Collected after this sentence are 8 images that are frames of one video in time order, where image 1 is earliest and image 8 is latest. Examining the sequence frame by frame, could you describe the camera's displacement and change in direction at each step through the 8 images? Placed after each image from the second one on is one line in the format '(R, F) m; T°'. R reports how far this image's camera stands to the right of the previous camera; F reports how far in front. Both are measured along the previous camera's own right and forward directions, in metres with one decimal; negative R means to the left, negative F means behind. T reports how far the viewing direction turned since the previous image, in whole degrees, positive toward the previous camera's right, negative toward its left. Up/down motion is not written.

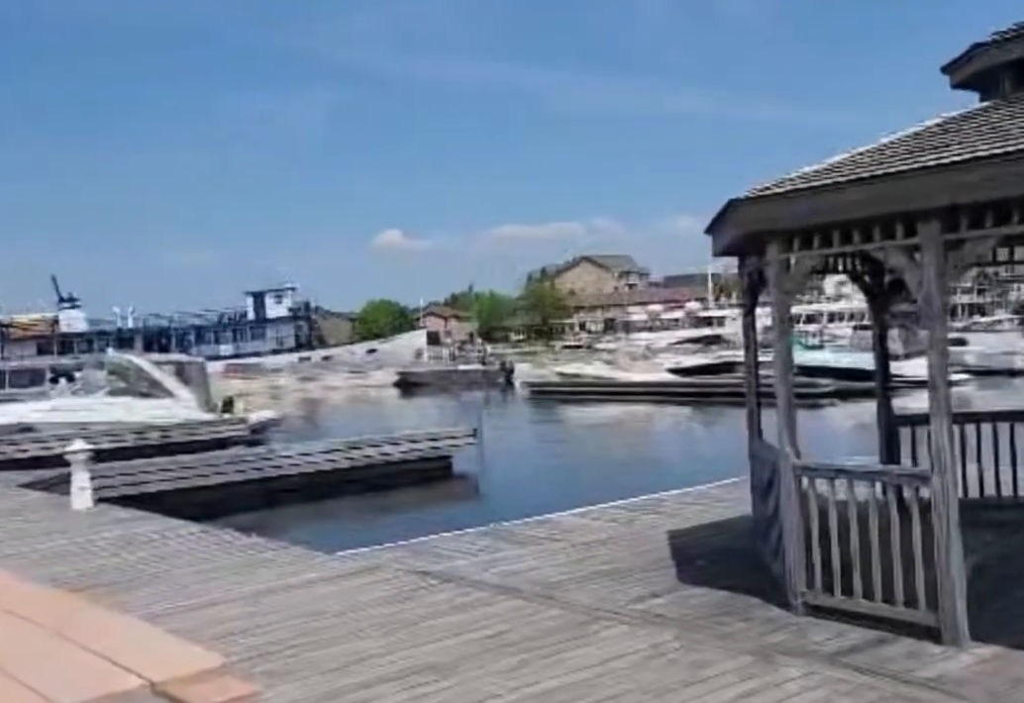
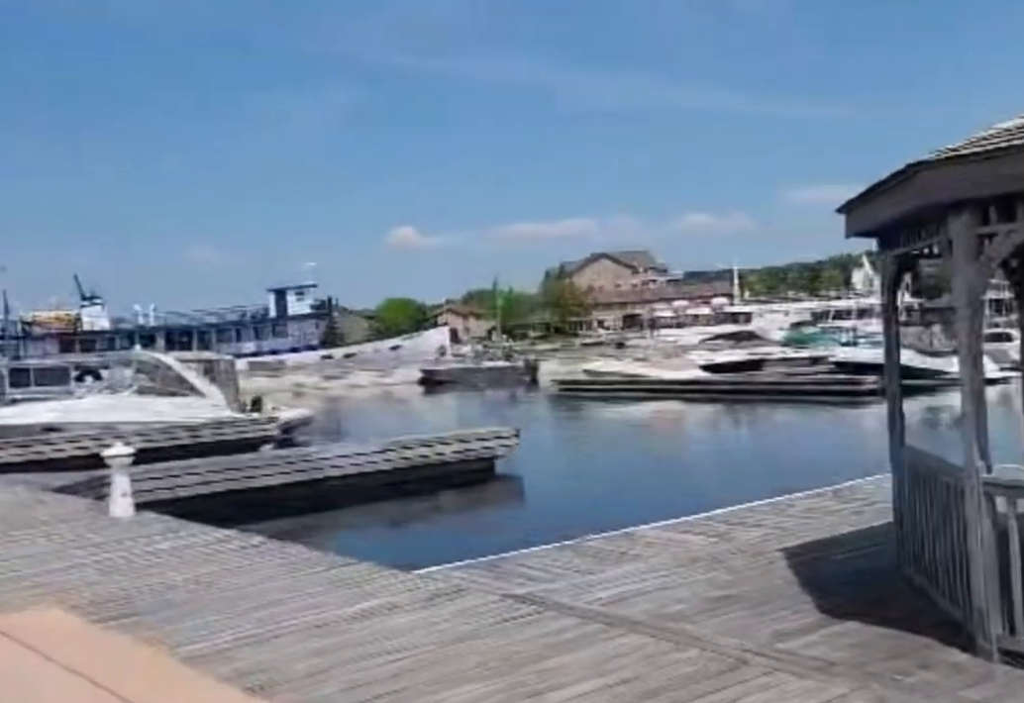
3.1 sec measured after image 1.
(-0.3, +0.5) m; -1°
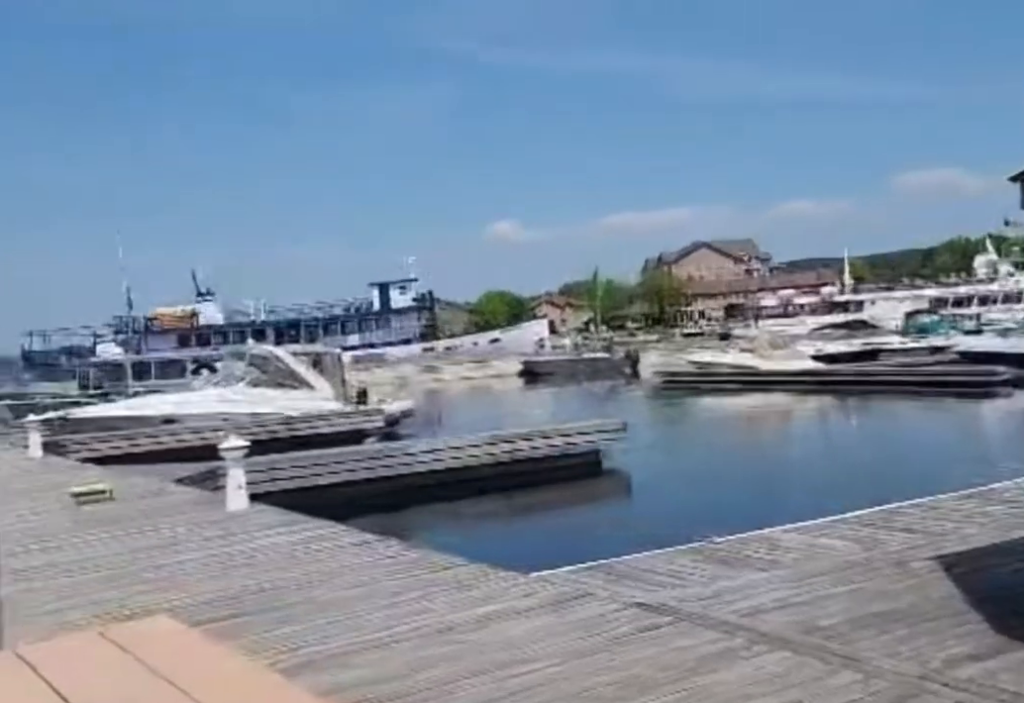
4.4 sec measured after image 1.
(-0.1, +0.3) m; -5°
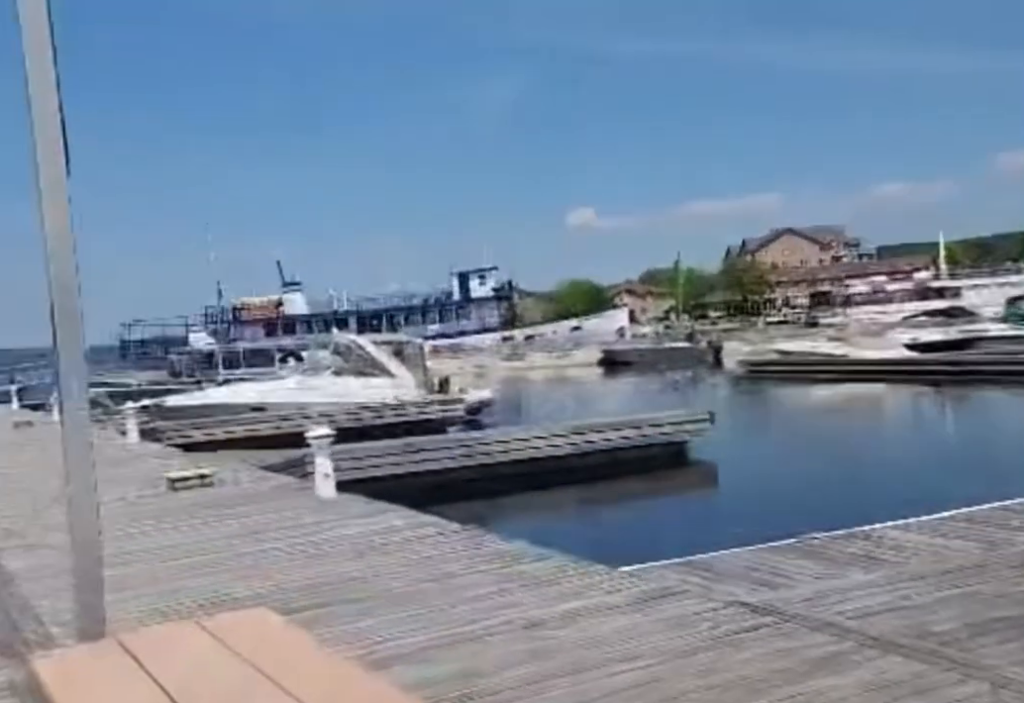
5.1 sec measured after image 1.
(-0.1, +0.1) m; -4°
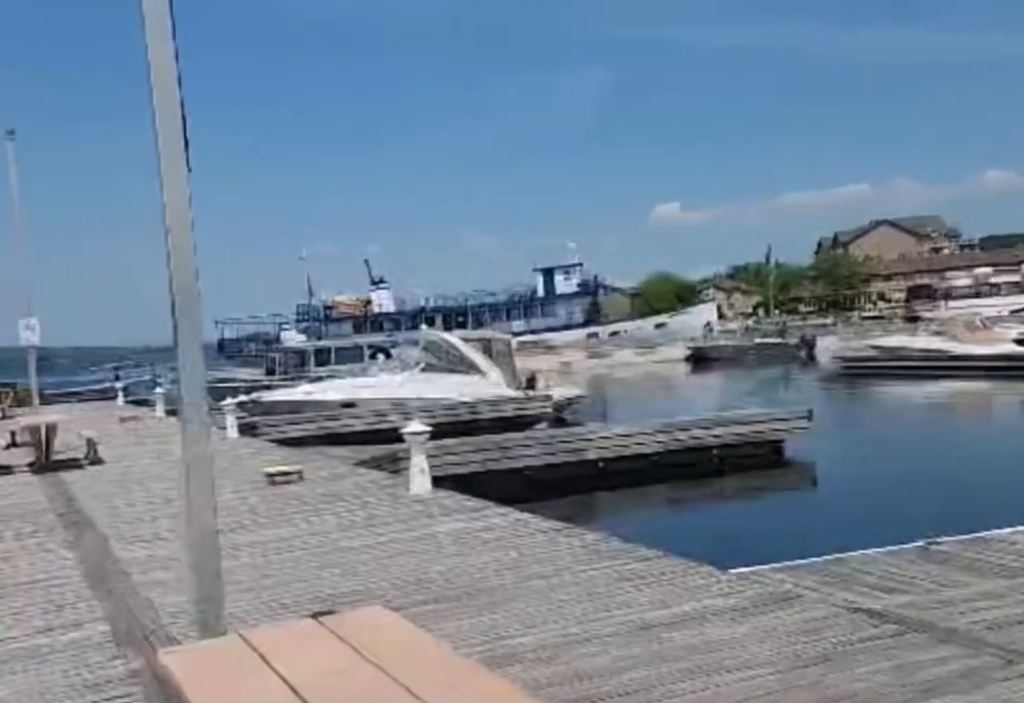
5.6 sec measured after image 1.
(-0.1, 0.0) m; -4°
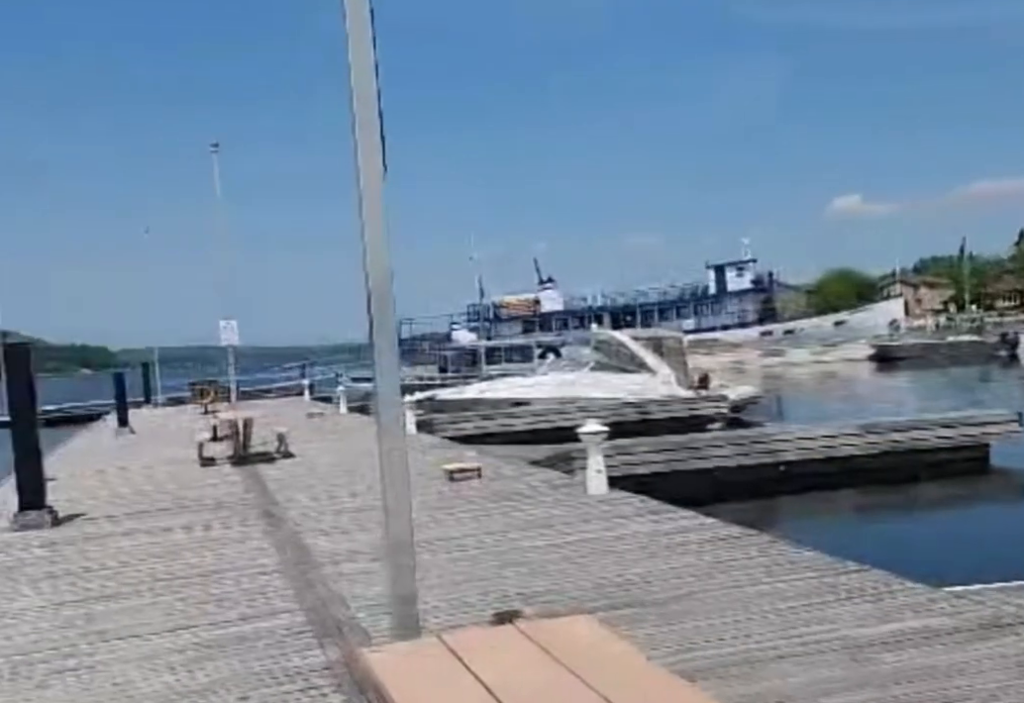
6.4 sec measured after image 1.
(-0.1, +0.2) m; -9°
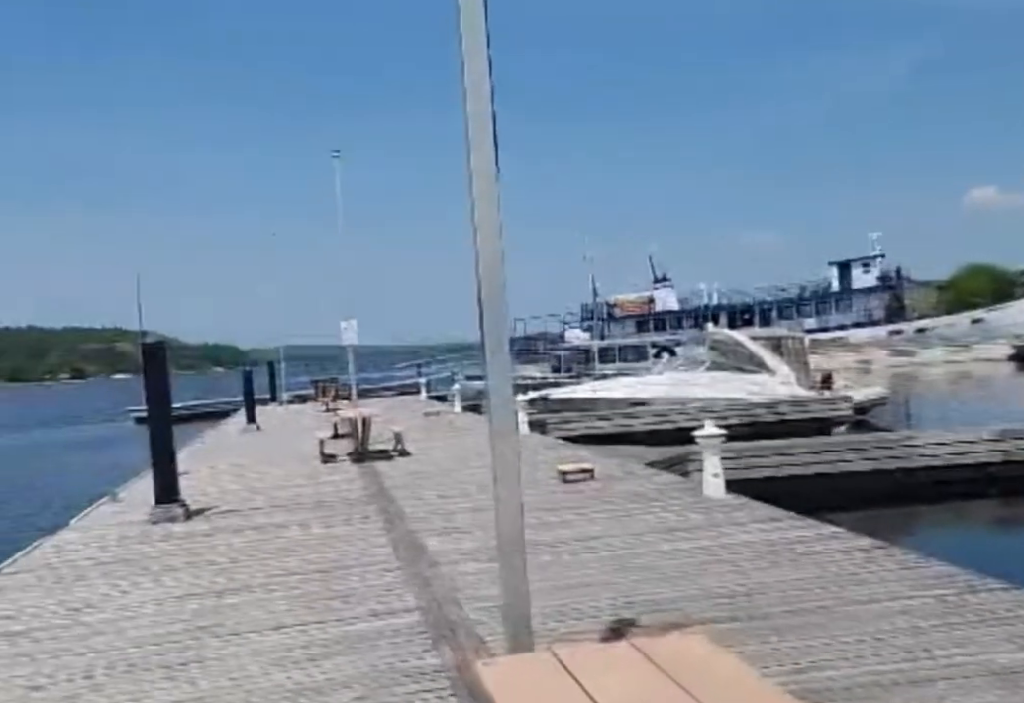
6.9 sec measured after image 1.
(0.0, +0.6) m; -6°
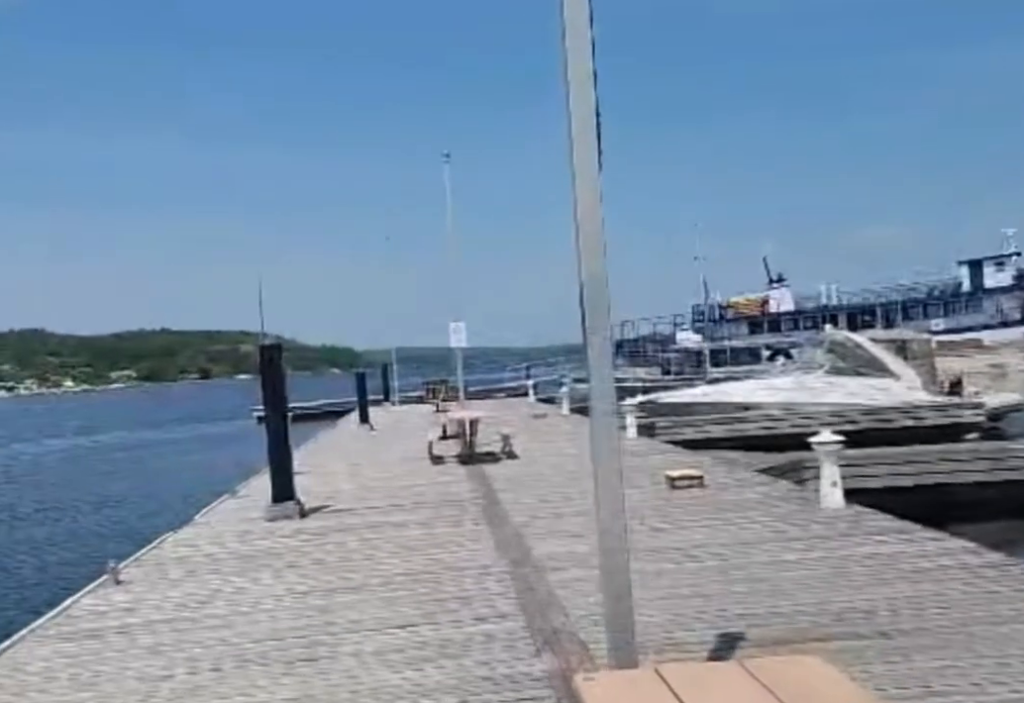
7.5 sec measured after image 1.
(+0.1, +1.1) m; -6°
